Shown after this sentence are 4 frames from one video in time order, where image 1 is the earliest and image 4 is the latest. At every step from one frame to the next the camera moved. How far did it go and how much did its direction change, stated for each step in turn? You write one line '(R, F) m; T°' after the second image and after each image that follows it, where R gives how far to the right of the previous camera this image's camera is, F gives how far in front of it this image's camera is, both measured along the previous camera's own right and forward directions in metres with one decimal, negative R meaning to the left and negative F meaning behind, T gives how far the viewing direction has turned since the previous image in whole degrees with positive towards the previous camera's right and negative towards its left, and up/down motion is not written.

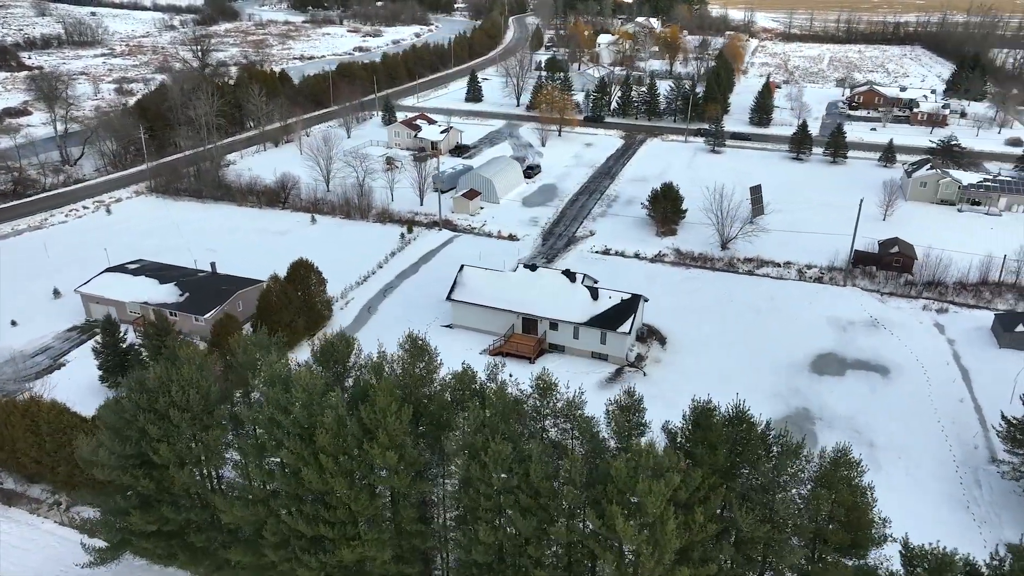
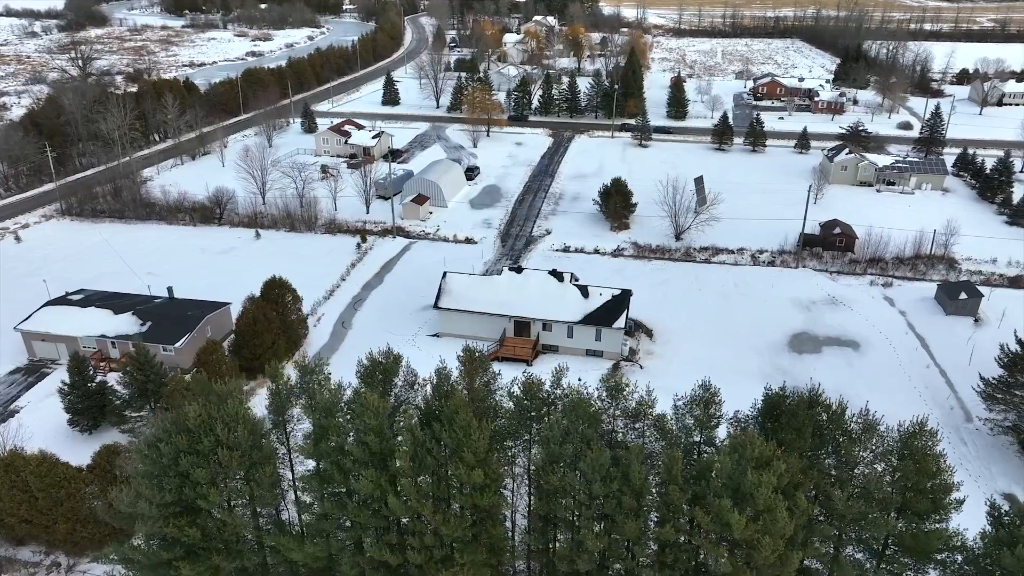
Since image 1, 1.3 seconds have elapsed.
(-2.9, +0.4) m; +8°
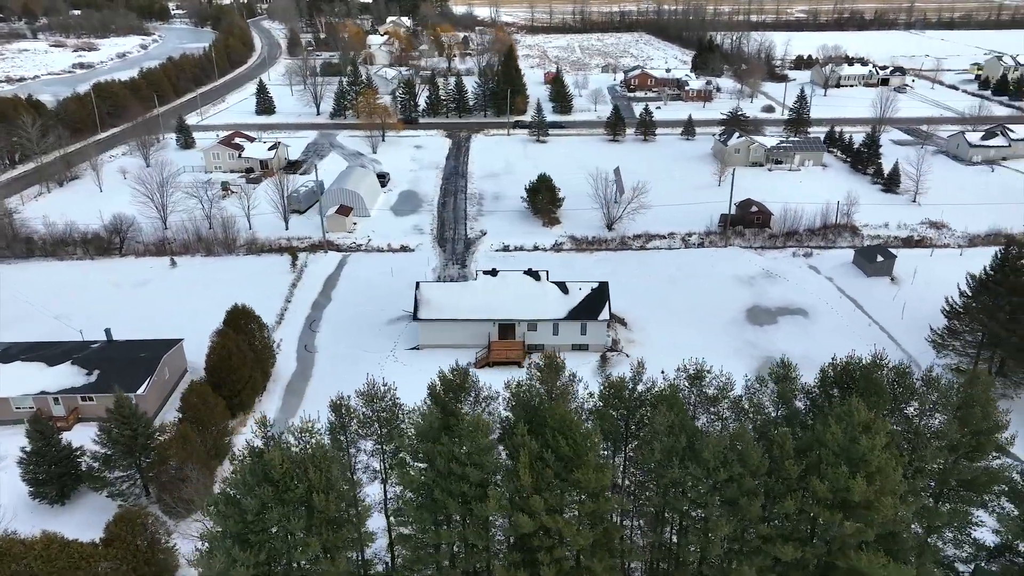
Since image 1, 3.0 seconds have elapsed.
(-3.9, +0.6) m; +11°
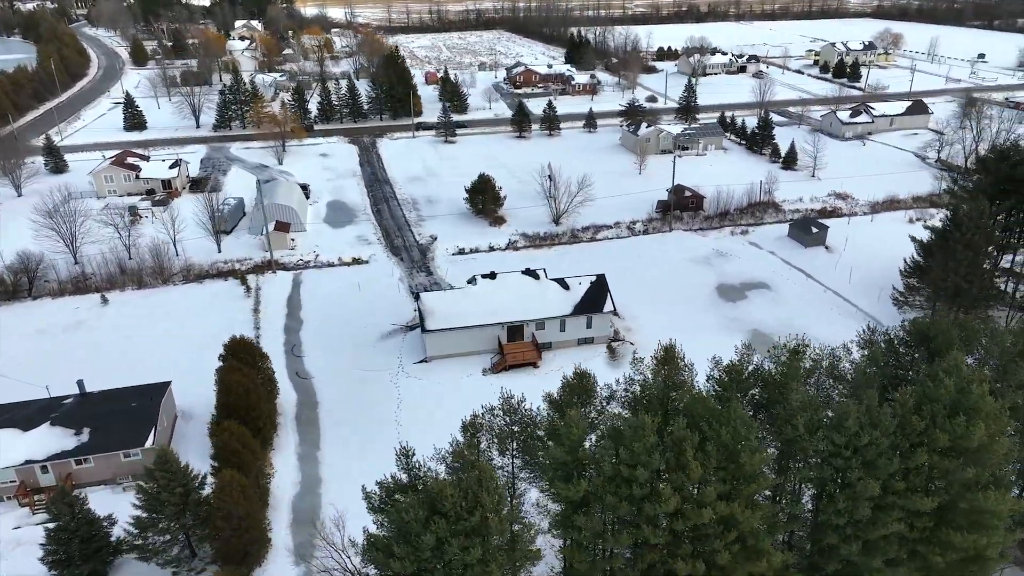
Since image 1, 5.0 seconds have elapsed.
(-4.7, +0.6) m; +11°
